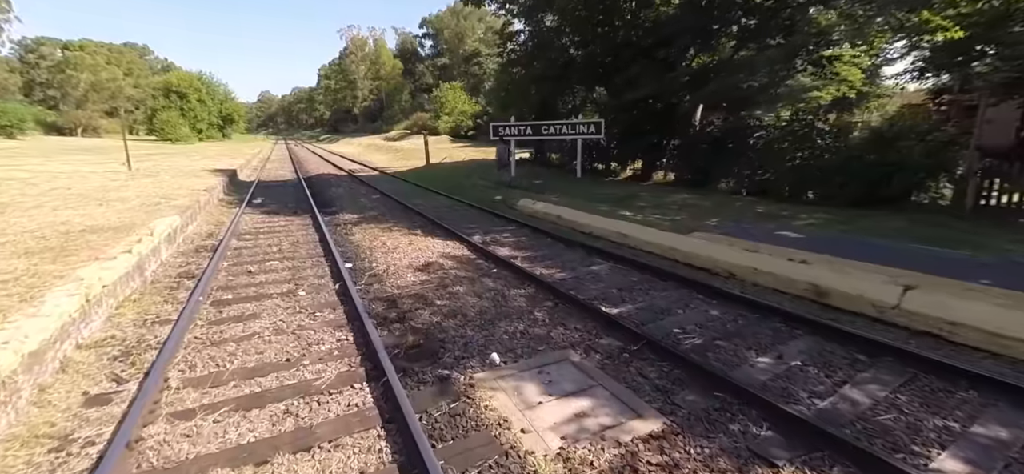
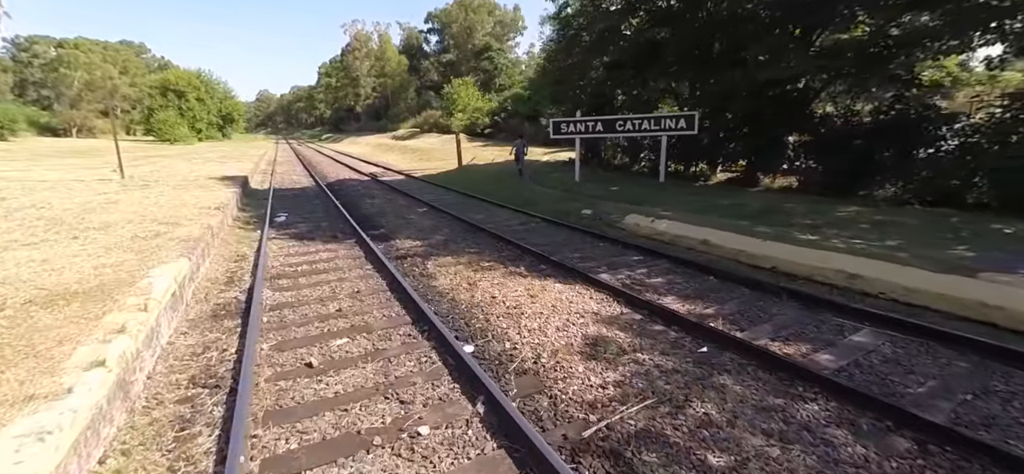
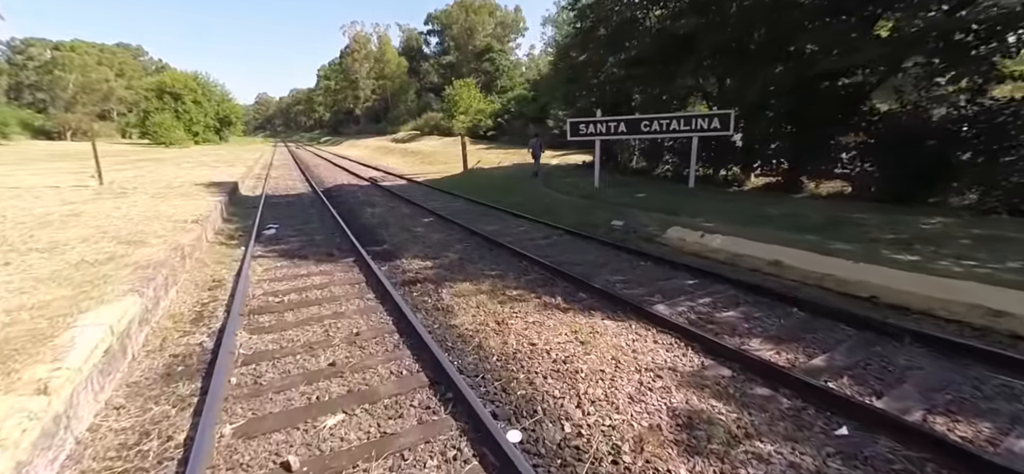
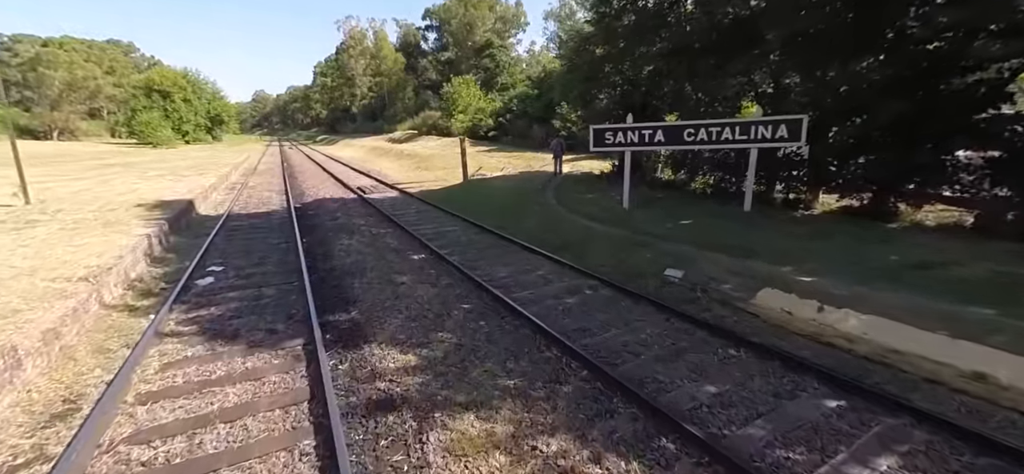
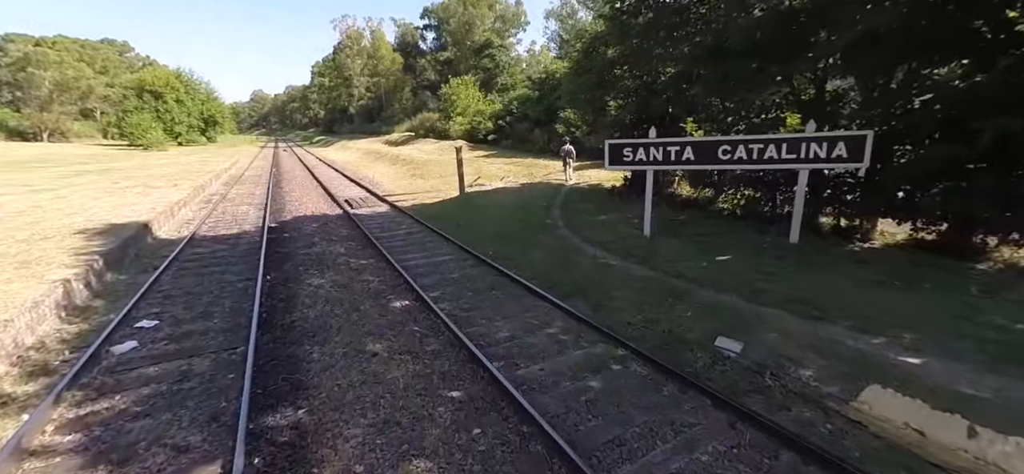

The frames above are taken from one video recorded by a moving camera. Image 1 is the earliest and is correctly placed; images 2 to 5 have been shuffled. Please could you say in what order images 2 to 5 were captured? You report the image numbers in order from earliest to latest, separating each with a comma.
2, 3, 4, 5
